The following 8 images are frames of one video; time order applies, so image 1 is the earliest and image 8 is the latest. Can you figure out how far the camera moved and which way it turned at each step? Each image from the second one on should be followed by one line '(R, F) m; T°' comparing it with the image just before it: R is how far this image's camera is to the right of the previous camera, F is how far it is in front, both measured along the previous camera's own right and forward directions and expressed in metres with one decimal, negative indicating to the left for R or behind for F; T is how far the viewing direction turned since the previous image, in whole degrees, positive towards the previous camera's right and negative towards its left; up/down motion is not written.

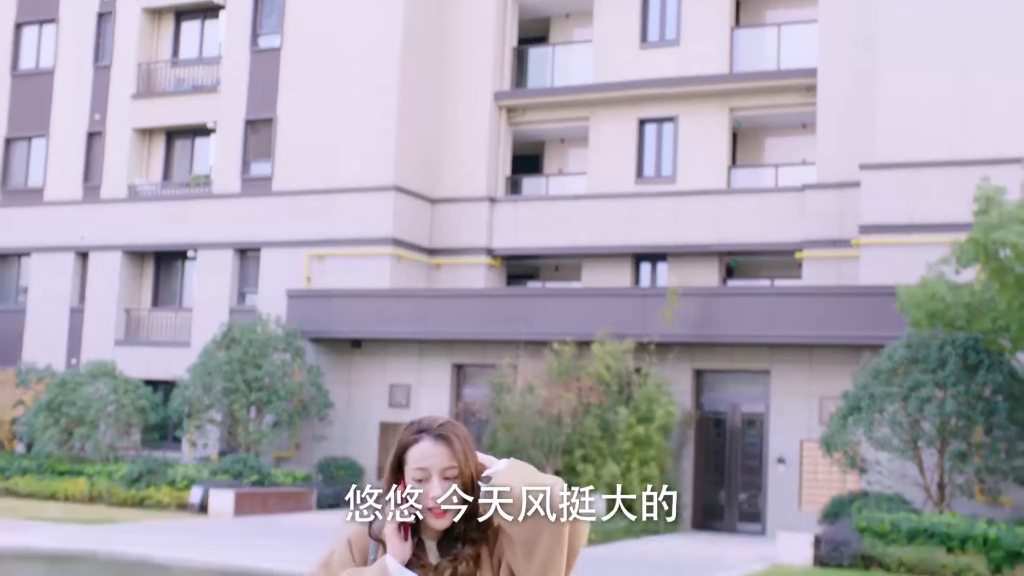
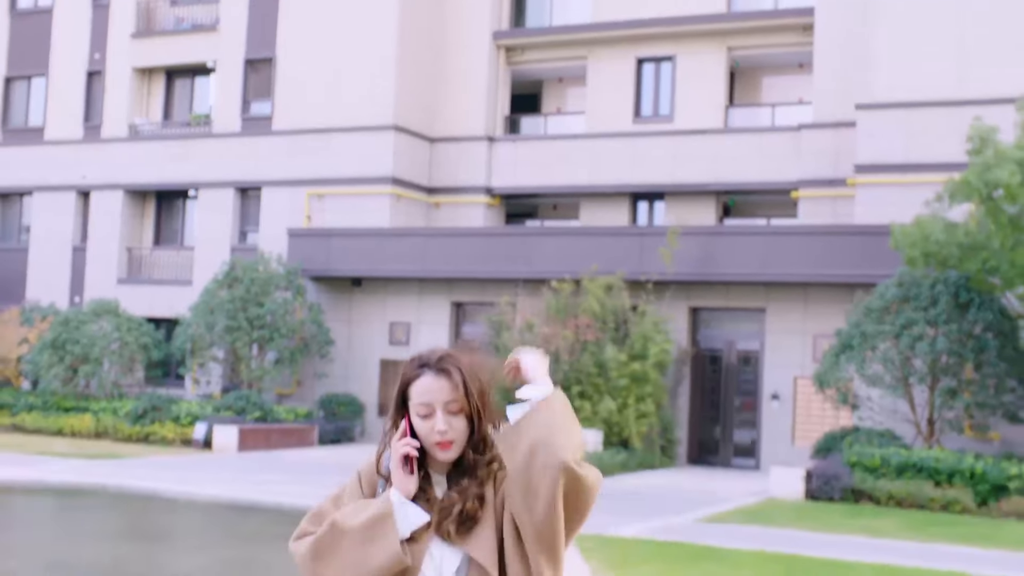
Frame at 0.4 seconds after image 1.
(0.0, -0.2) m; 0°
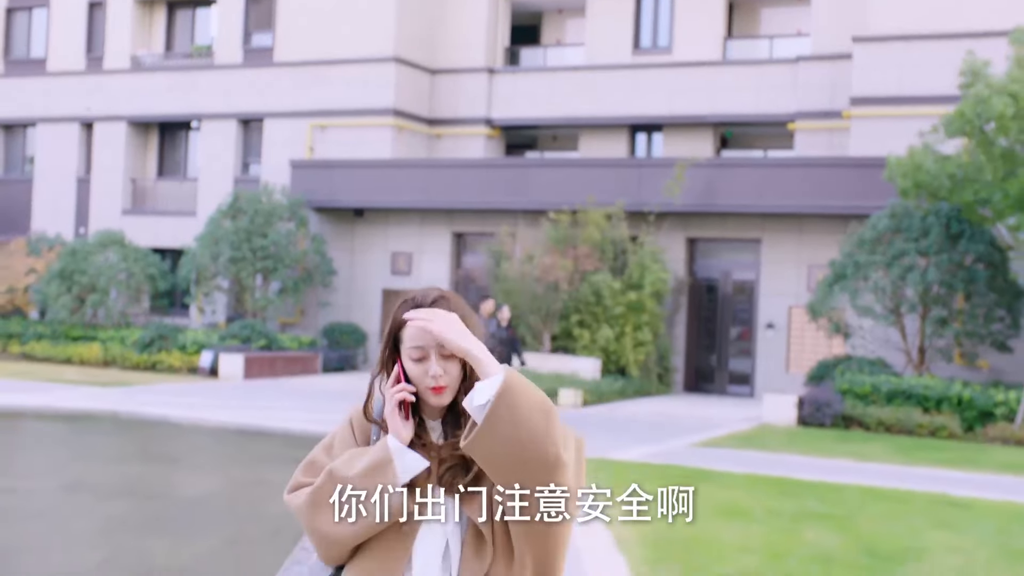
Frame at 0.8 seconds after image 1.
(0.0, -0.3) m; 0°
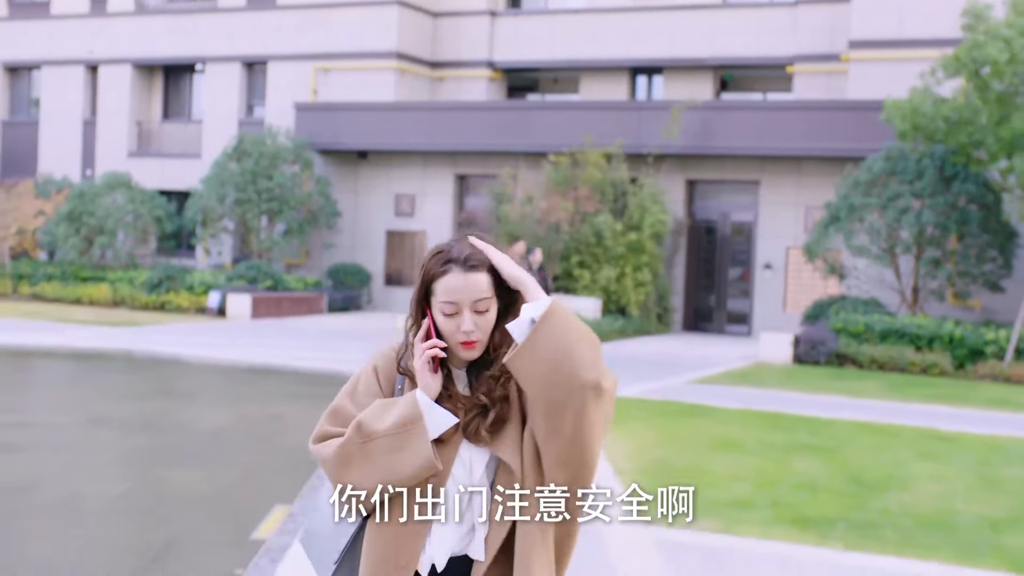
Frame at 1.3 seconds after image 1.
(0.0, -0.3) m; 0°
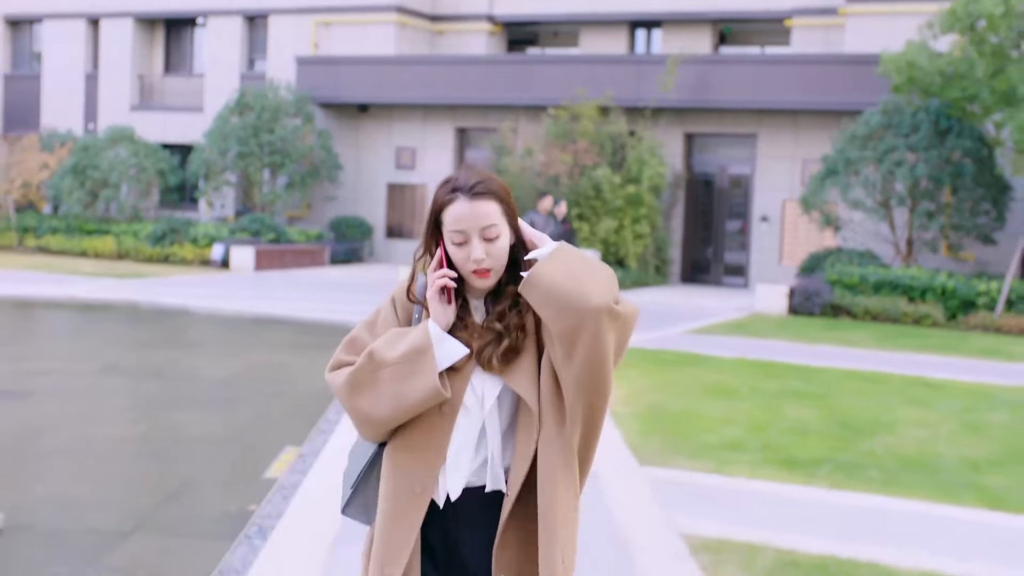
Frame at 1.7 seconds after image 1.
(0.0, -0.3) m; 0°
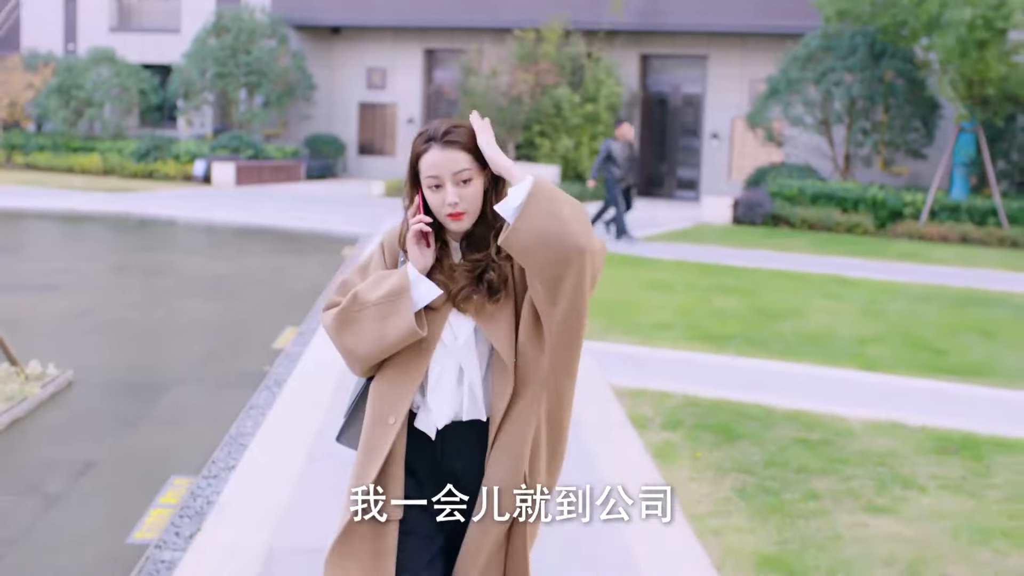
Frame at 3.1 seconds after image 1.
(0.0, -1.3) m; +1°
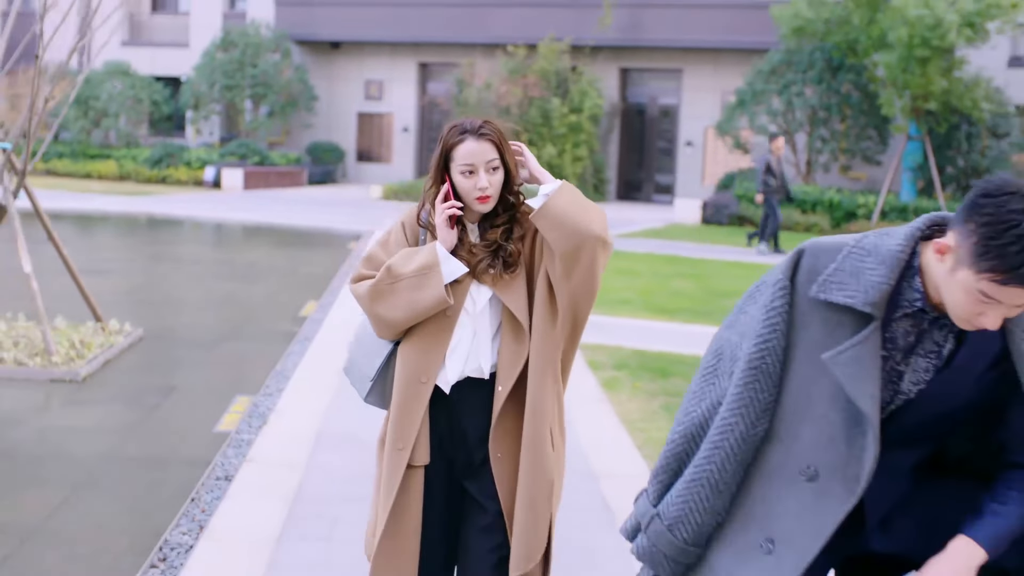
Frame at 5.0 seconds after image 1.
(0.0, -1.6) m; 0°
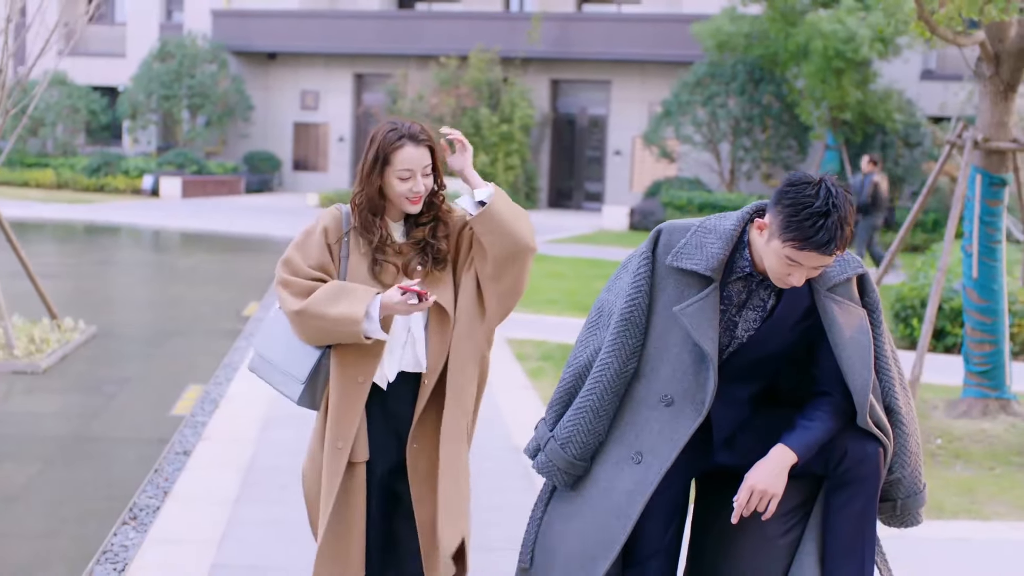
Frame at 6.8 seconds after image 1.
(0.0, -0.6) m; +3°
